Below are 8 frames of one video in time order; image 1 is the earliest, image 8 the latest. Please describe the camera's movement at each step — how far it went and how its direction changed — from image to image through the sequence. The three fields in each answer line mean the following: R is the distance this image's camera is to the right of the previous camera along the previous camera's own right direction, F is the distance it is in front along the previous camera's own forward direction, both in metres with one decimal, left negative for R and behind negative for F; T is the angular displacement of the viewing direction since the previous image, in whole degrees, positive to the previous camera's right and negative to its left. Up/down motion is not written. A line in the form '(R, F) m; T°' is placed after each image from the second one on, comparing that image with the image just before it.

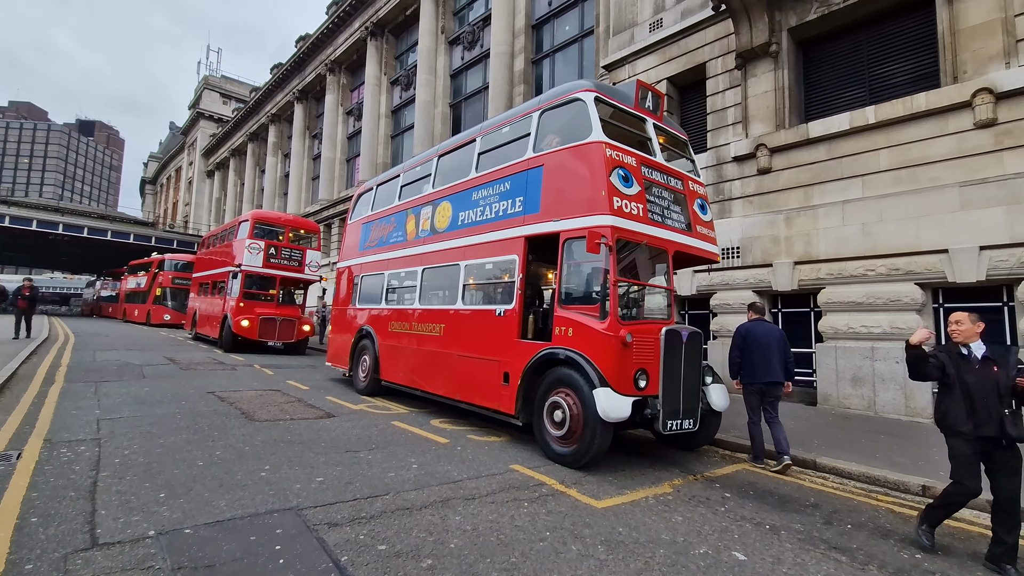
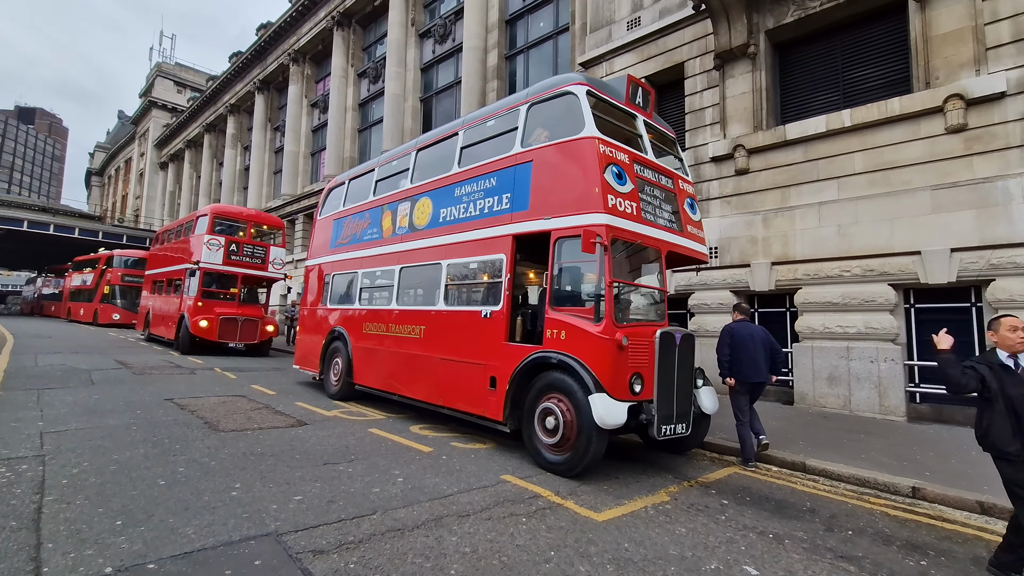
(-0.2, +0.3) m; +4°
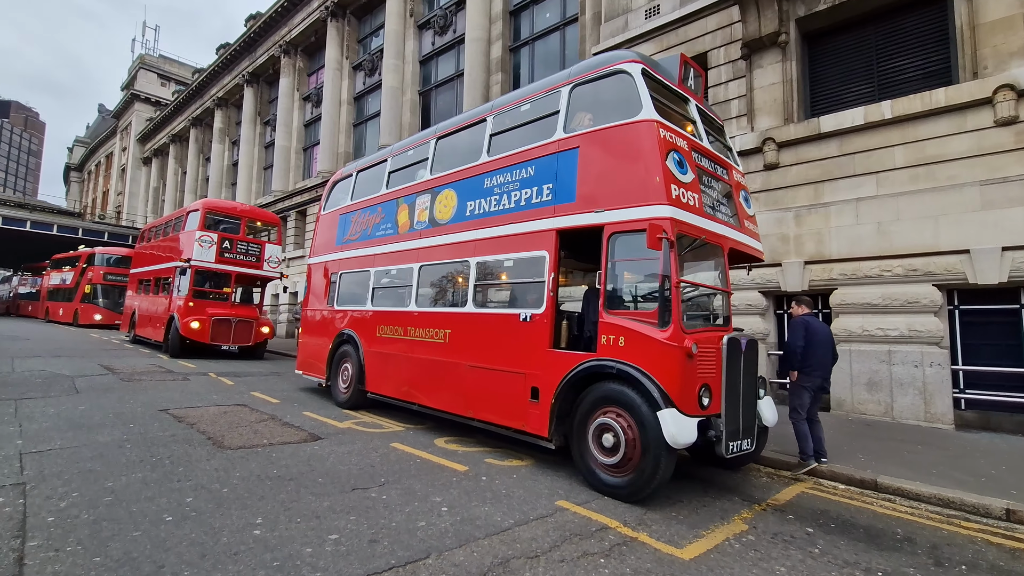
(-0.6, +0.6) m; +1°
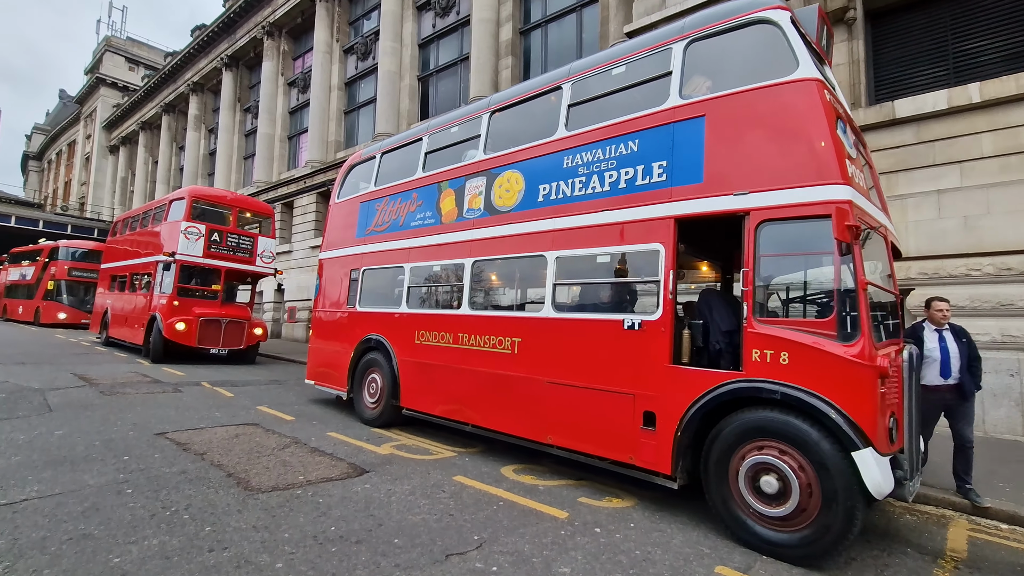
(-1.1, +1.1) m; +3°
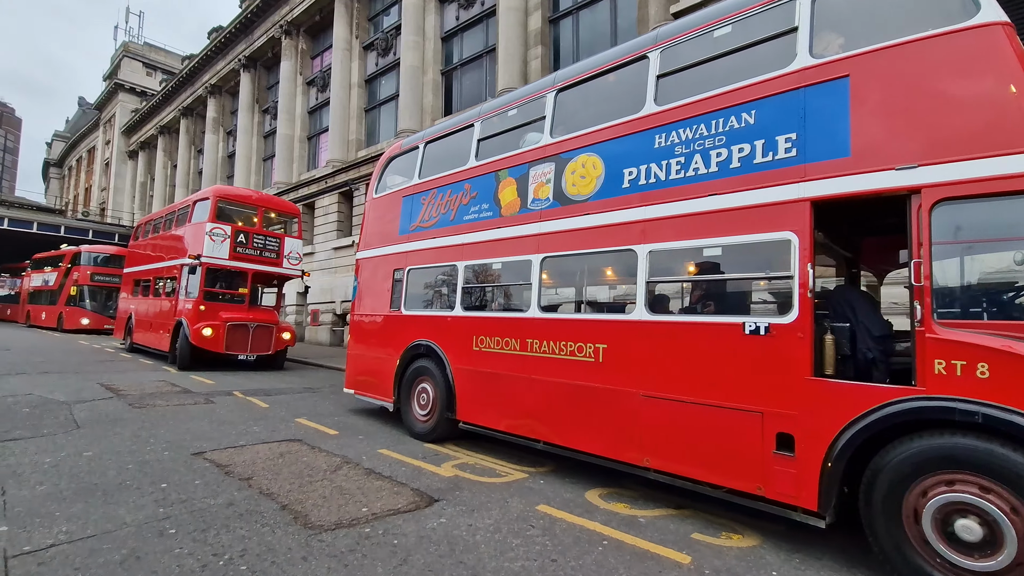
(-0.7, +0.7) m; -1°
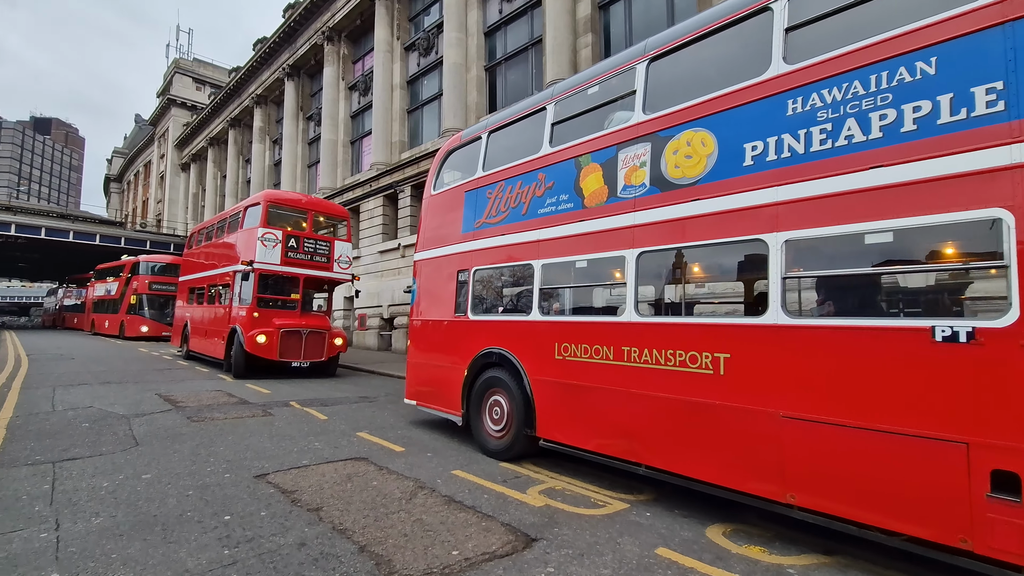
(-0.5, +0.7) m; -4°
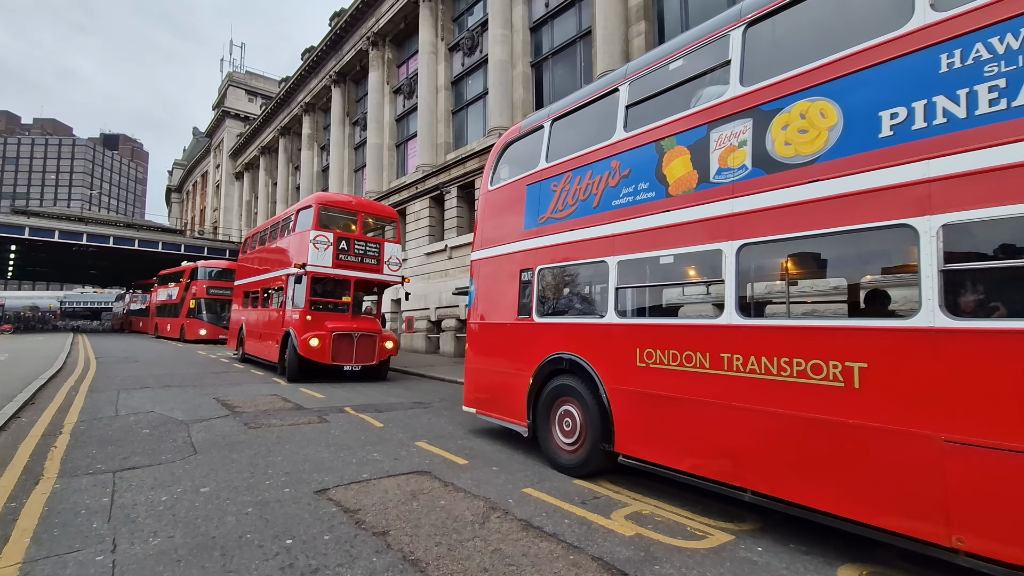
(-0.3, +0.5) m; -5°
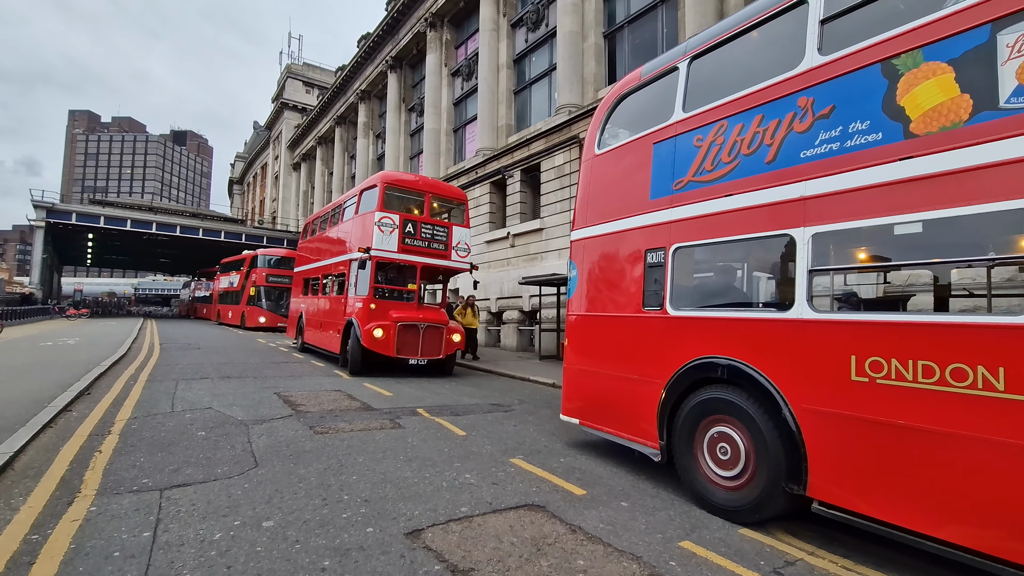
(-0.8, +1.2) m; -5°
